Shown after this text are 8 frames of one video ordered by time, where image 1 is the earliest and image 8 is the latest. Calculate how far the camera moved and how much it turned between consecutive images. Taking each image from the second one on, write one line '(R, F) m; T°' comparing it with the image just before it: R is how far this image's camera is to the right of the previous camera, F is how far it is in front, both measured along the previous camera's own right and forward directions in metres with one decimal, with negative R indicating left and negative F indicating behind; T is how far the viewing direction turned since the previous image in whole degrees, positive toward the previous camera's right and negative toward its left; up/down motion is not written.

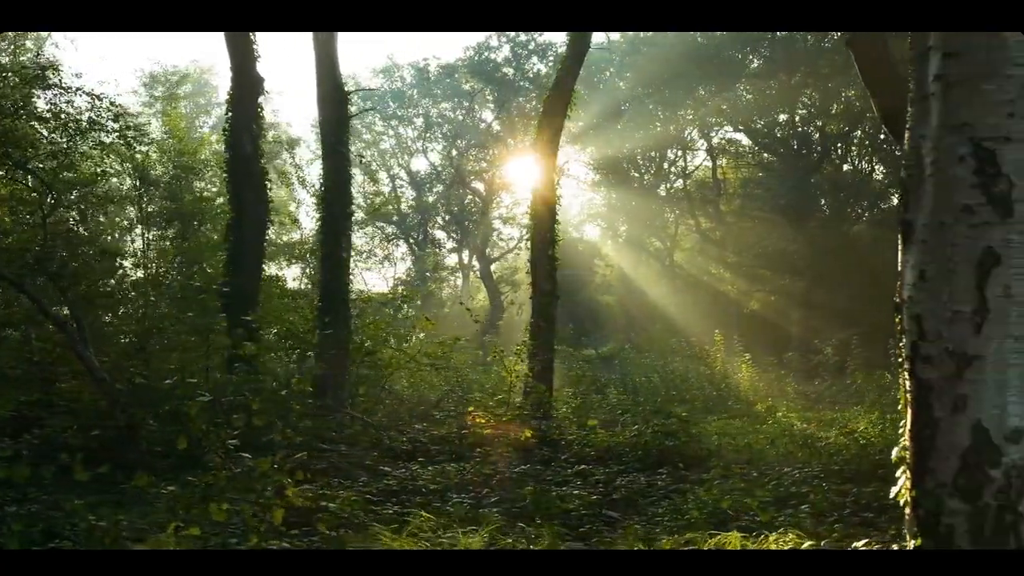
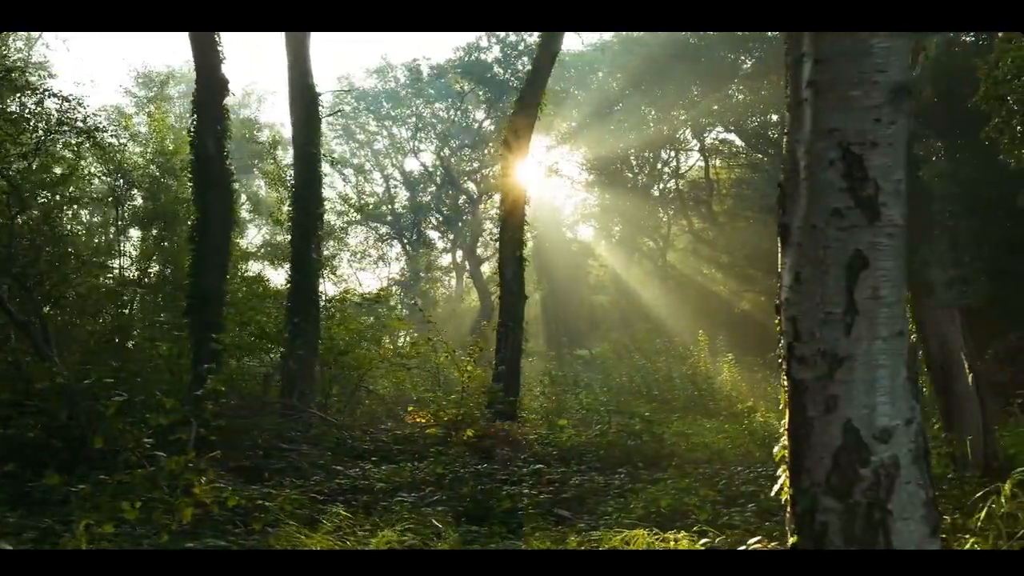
(+0.5, -0.1) m; 0°
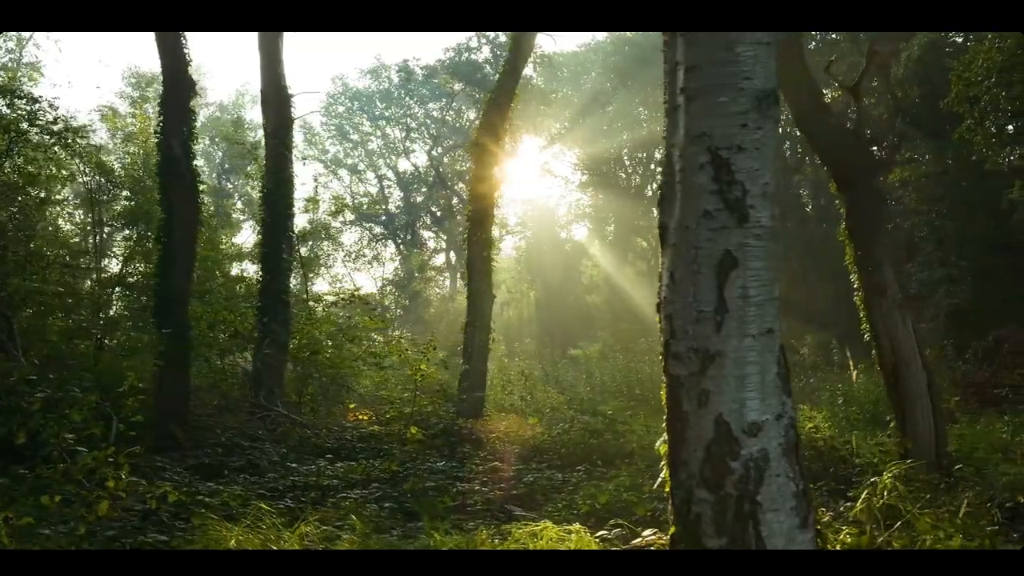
(+0.5, -0.1) m; 0°
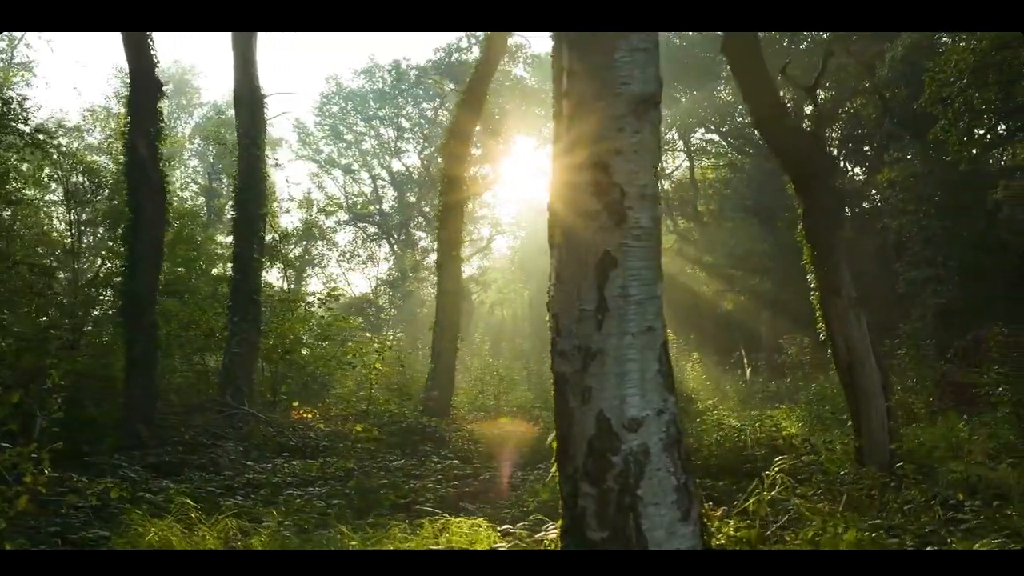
(+0.5, -0.1) m; 0°
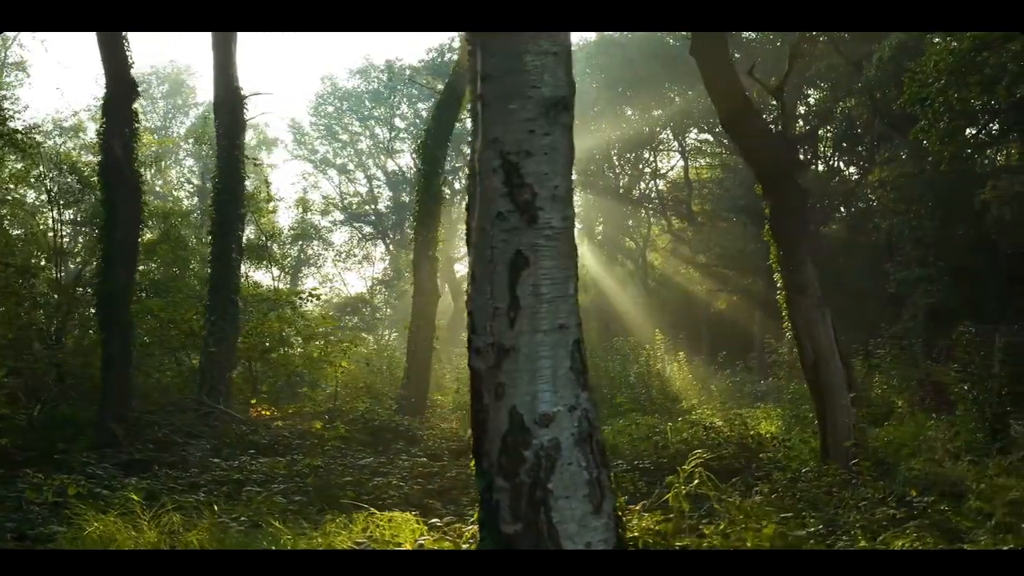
(+0.4, -0.1) m; 0°
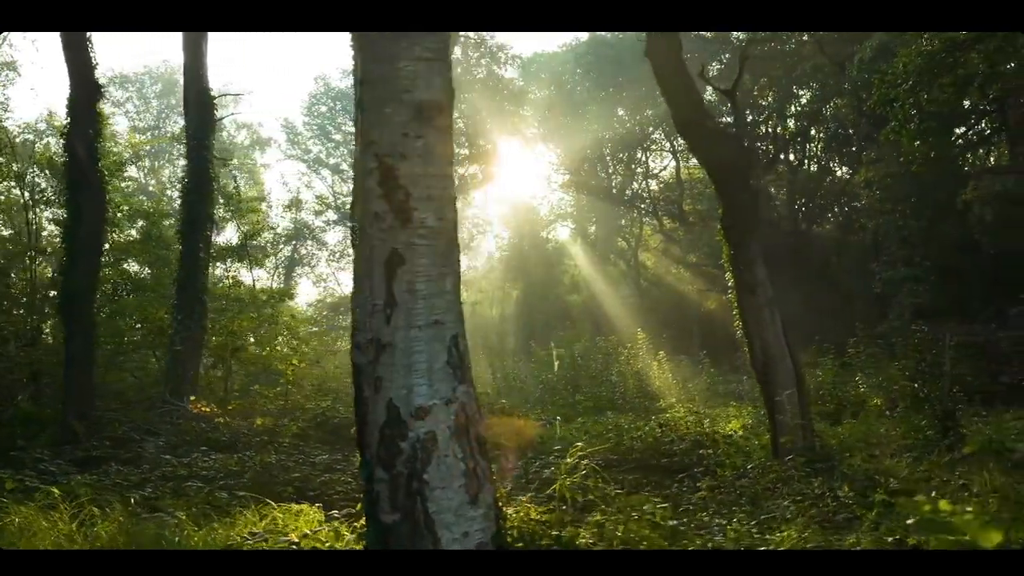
(+0.6, -0.1) m; 0°
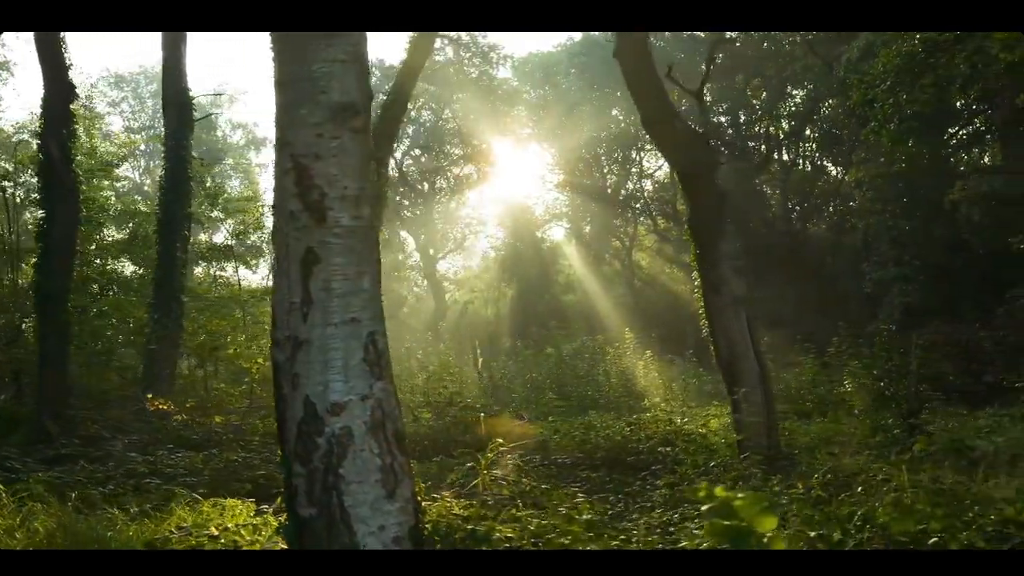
(+0.4, -0.1) m; 0°
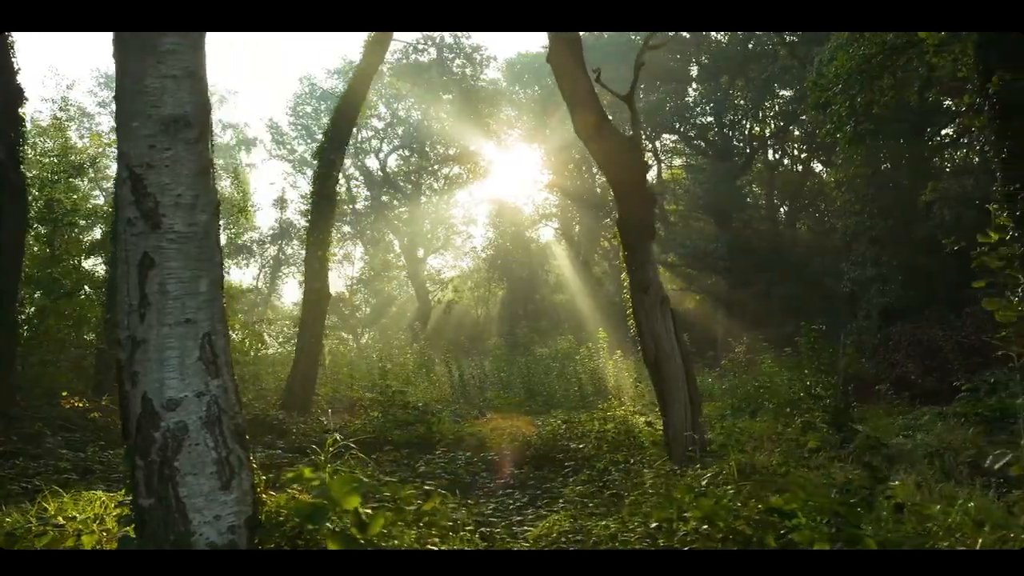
(+0.9, -0.3) m; 0°
